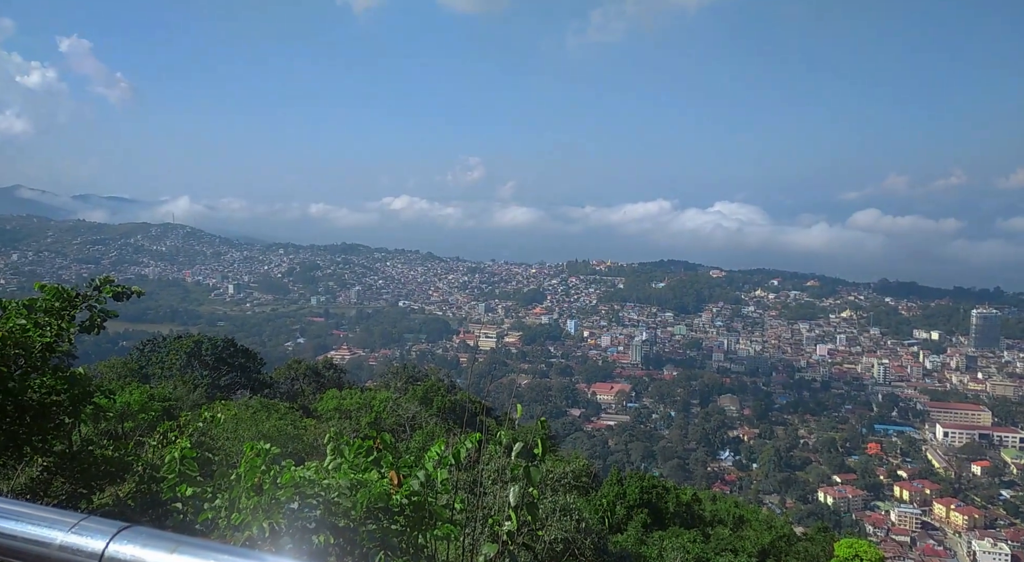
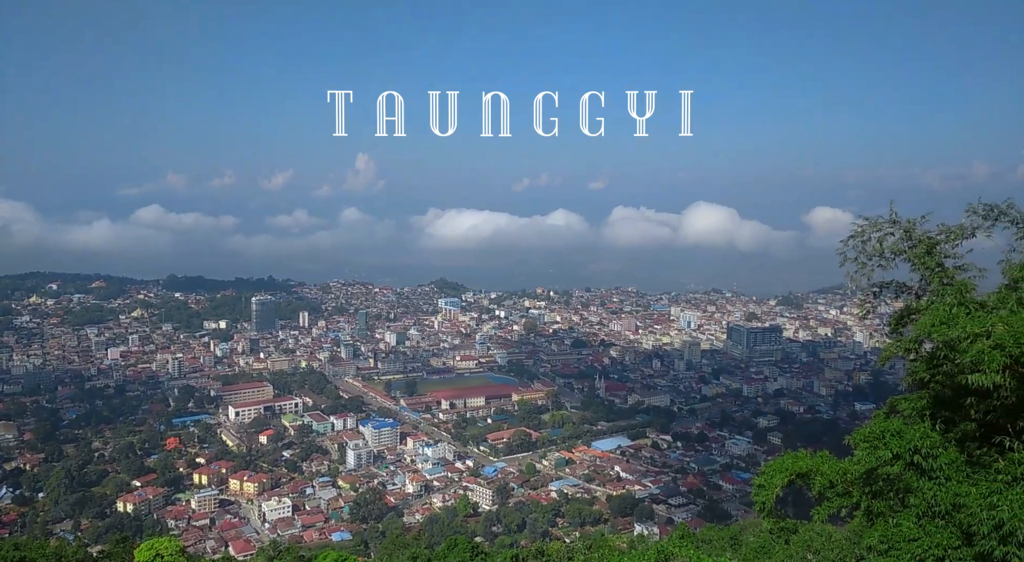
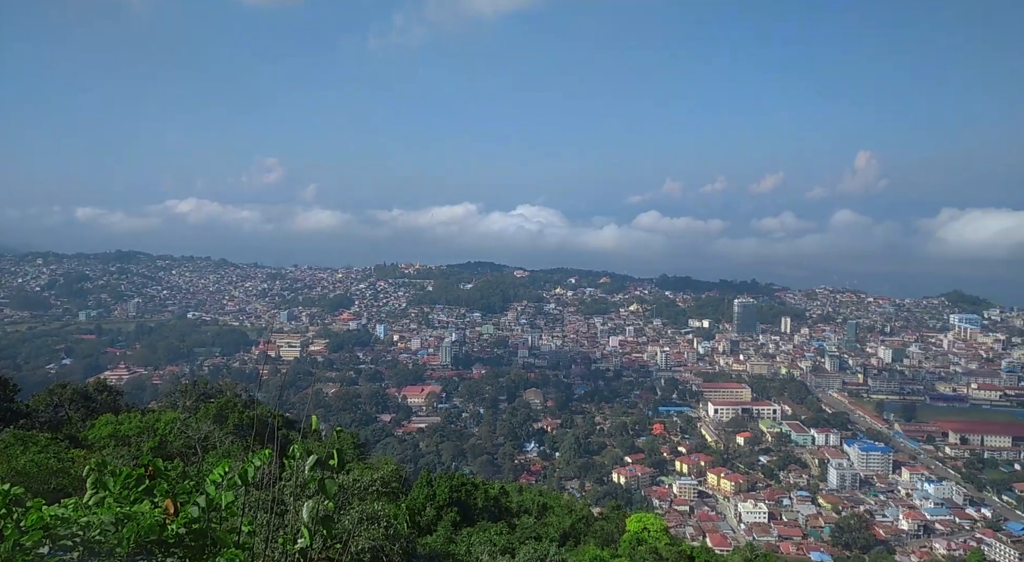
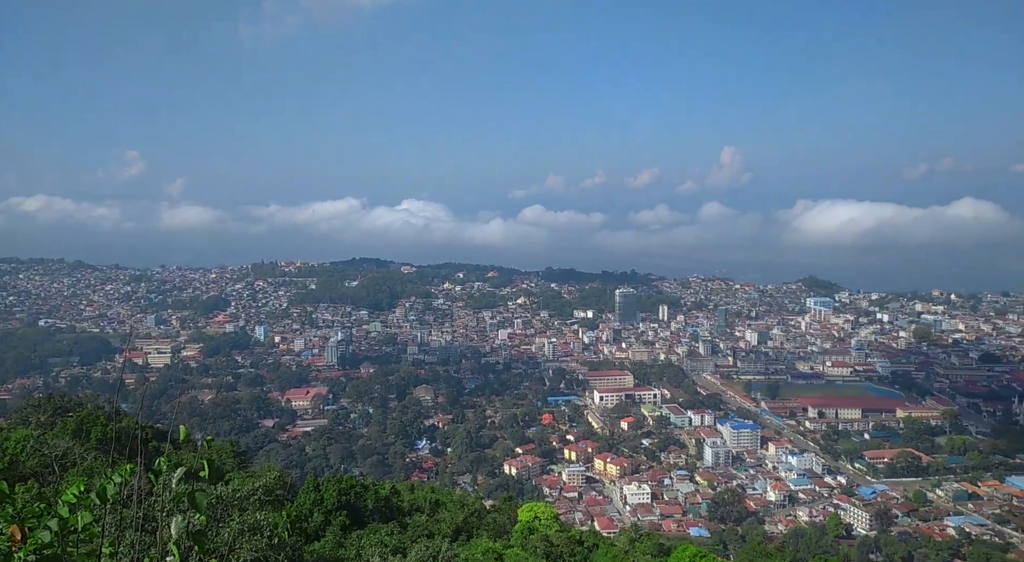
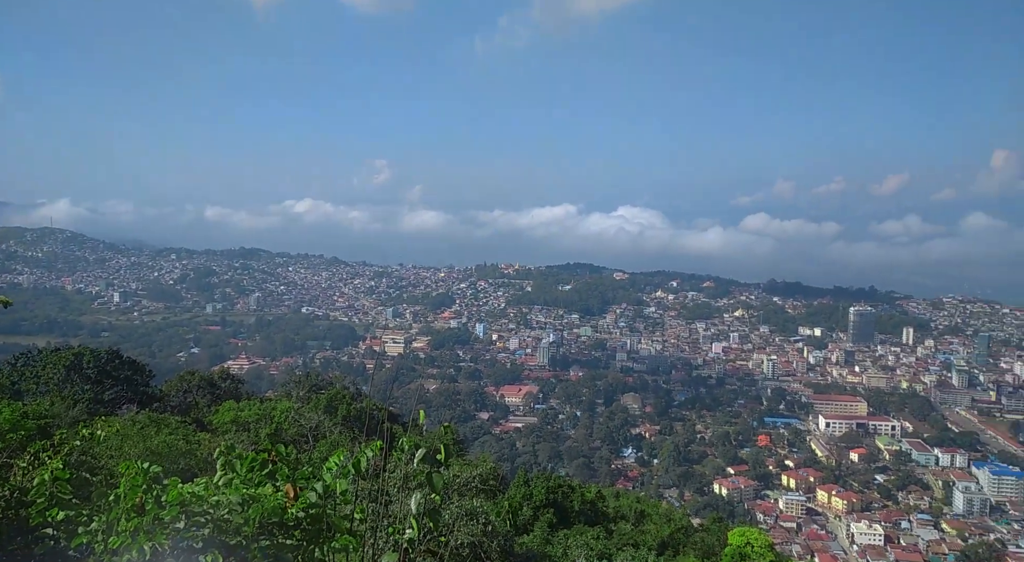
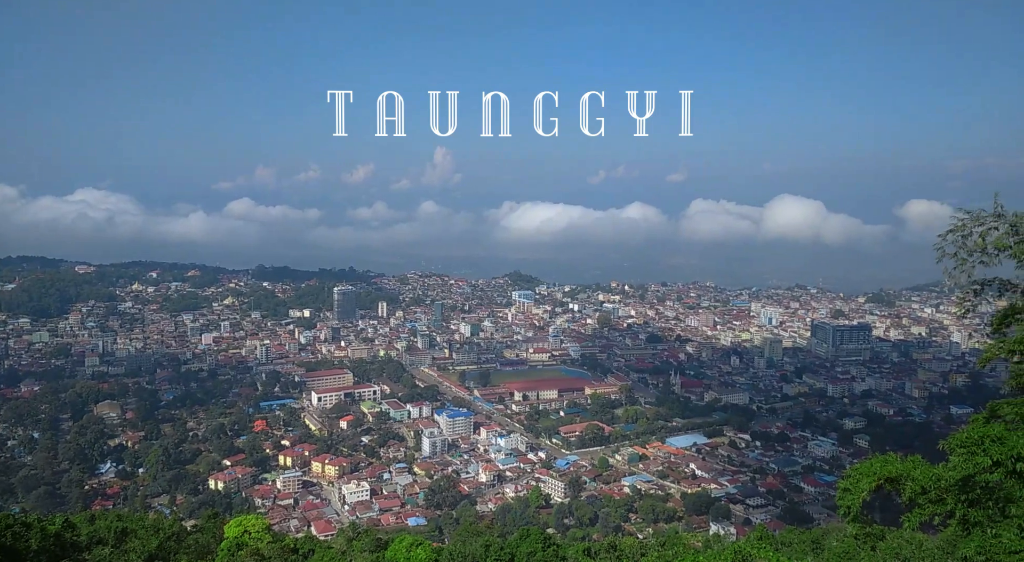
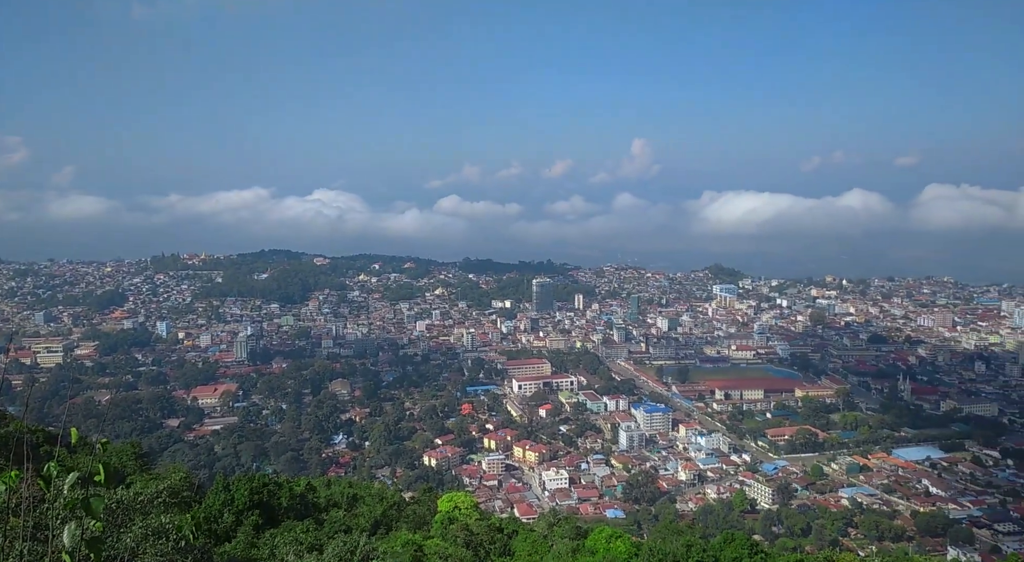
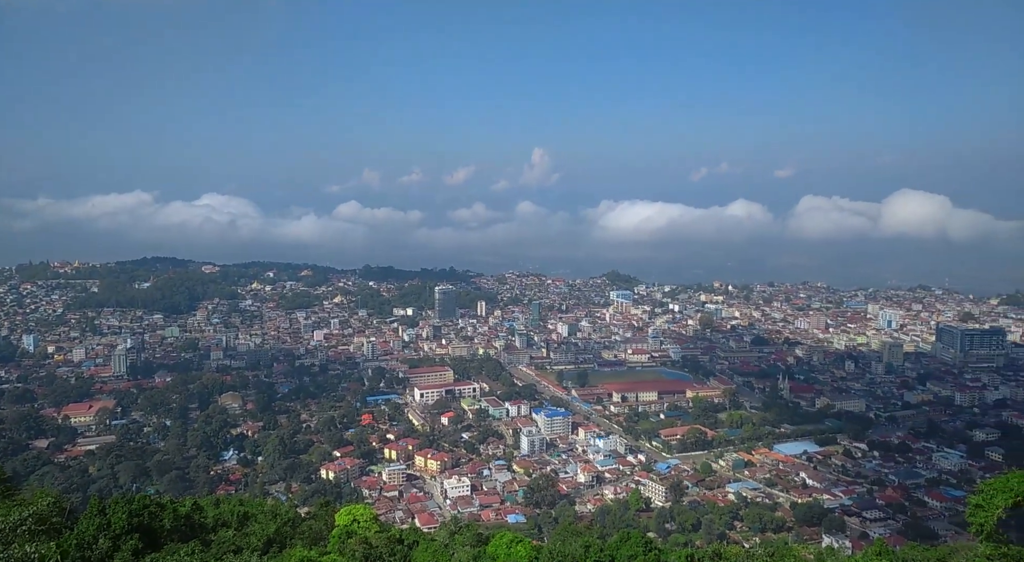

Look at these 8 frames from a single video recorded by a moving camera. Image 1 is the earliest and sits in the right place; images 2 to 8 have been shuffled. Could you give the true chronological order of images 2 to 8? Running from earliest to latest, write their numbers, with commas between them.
5, 3, 4, 7, 8, 6, 2
